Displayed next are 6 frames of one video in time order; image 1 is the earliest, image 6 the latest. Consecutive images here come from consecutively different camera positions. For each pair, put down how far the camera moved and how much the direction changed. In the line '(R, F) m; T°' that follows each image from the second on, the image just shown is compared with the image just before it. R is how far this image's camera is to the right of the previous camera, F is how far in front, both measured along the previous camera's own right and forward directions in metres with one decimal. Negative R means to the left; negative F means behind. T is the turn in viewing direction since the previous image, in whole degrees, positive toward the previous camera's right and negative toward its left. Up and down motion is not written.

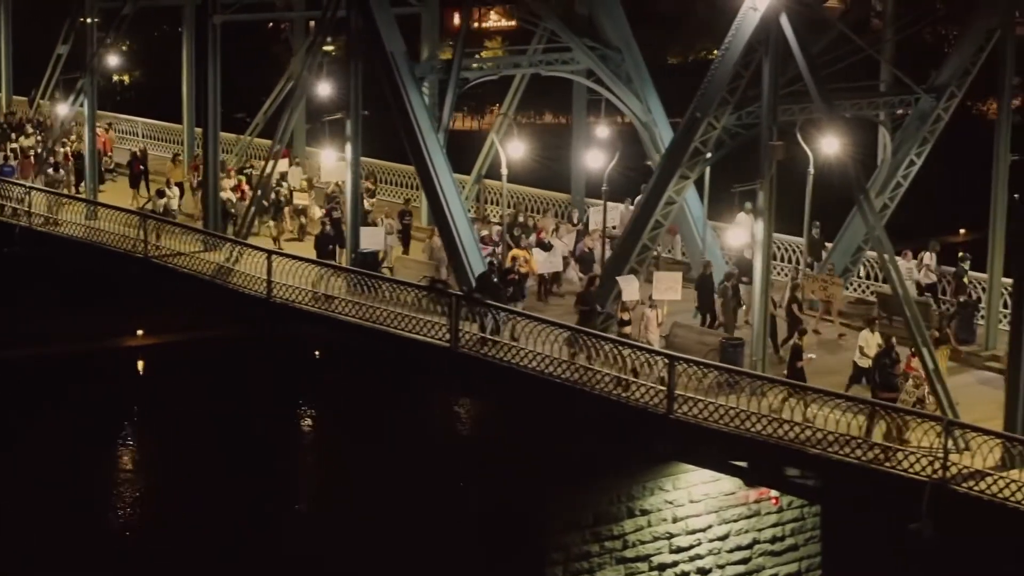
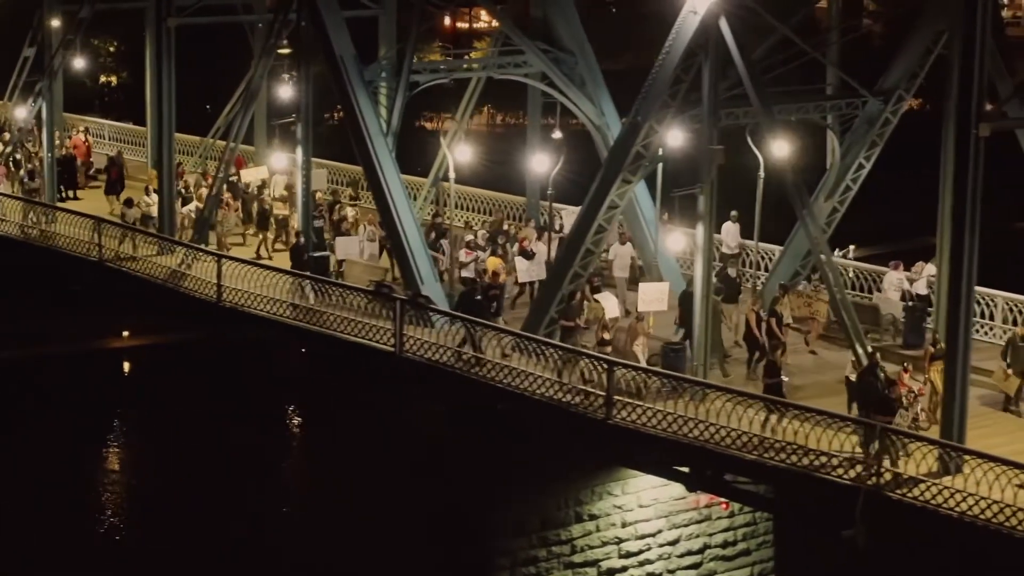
(+0.7, +0.1) m; 0°
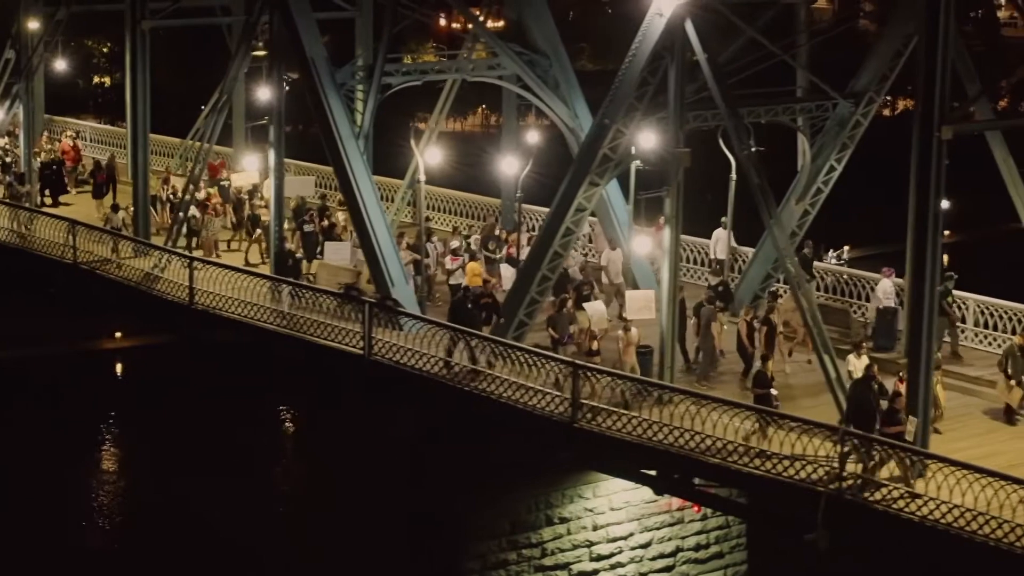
(+0.4, 0.0) m; 0°
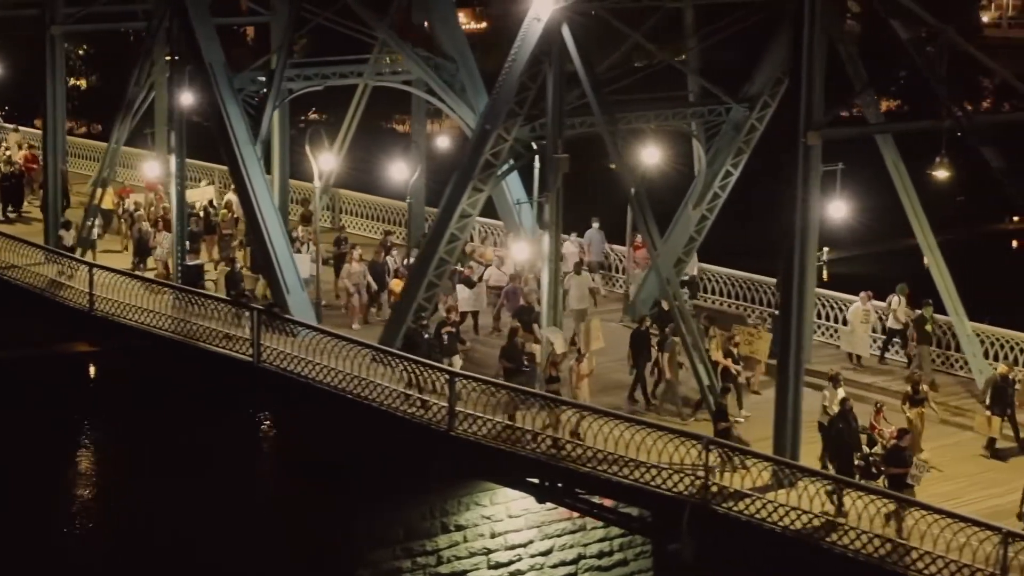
(+1.5, +0.1) m; -1°
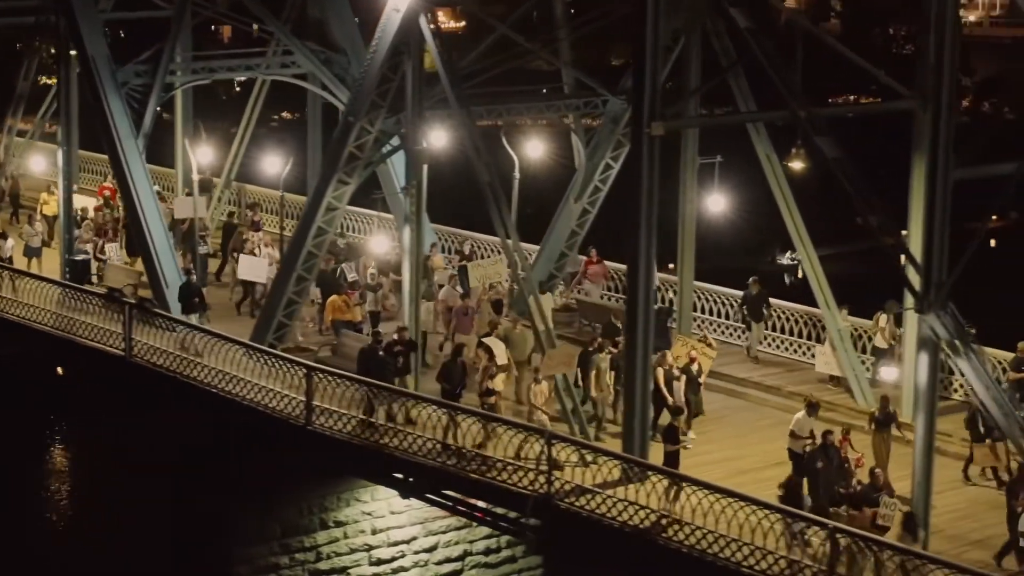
(+1.6, +0.2) m; -1°
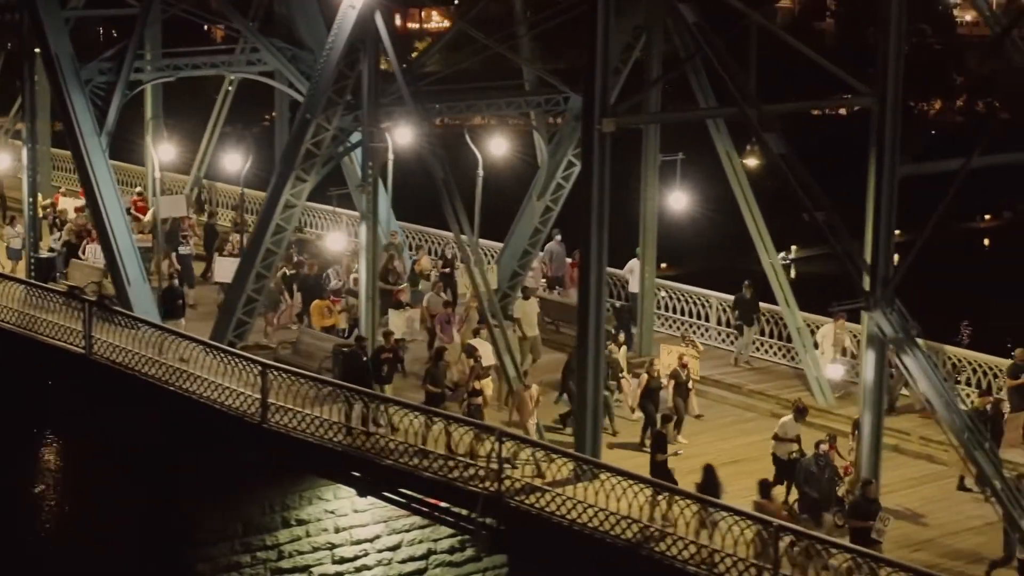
(+0.5, +0.1) m; 0°
